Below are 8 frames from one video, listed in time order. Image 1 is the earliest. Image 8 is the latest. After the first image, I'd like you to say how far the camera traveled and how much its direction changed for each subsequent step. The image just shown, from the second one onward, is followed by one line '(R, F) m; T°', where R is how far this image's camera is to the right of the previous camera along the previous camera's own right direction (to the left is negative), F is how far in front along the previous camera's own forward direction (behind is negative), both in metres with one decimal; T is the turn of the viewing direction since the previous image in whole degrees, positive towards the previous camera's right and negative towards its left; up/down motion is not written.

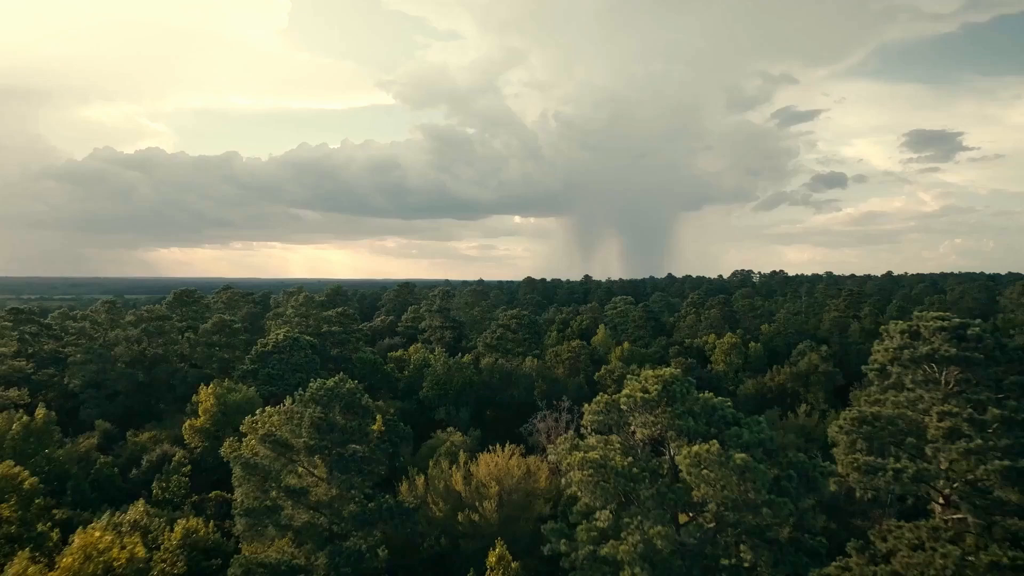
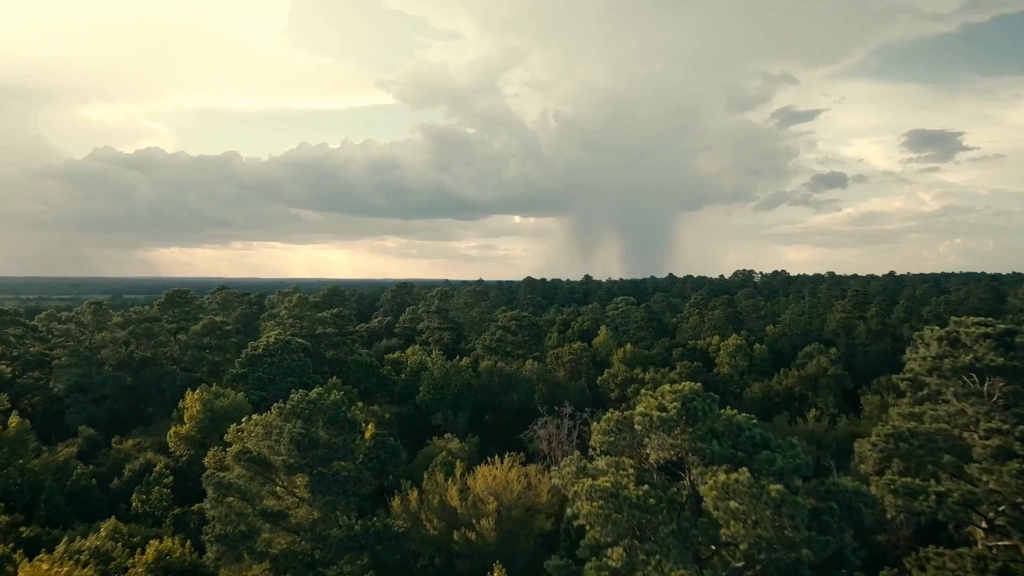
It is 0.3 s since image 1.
(0.0, +1.8) m; 0°
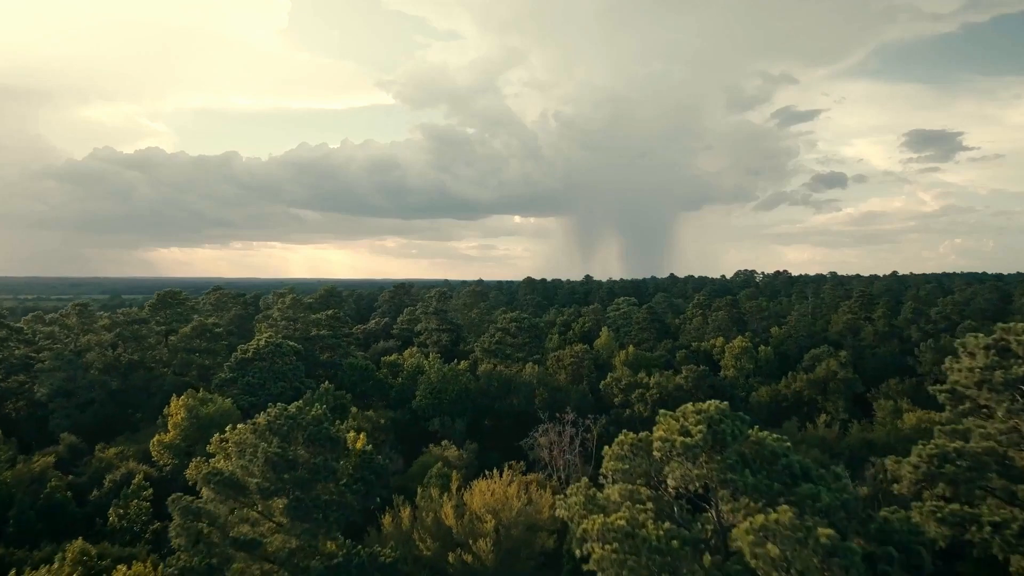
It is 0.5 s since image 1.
(0.0, +1.8) m; 0°
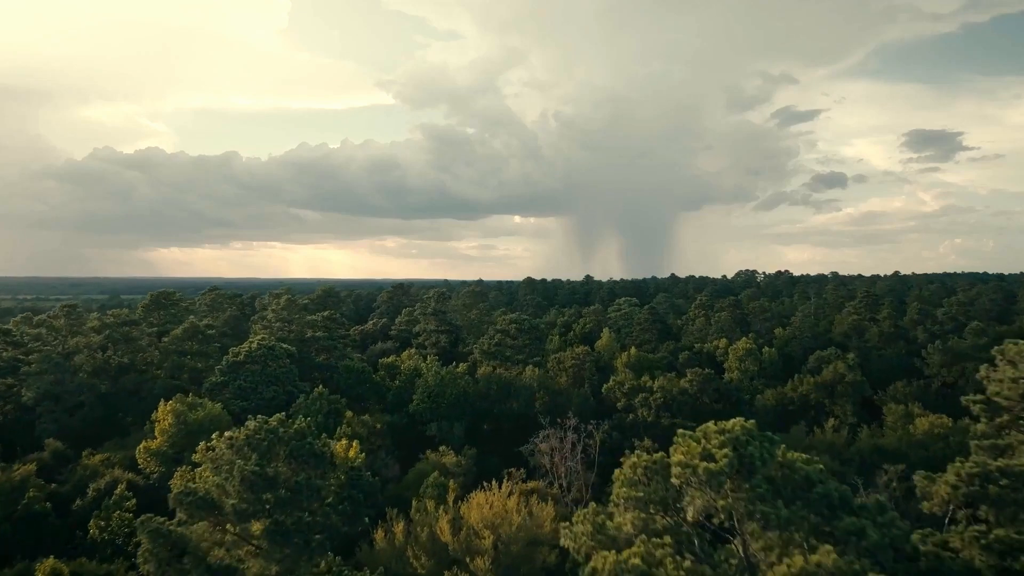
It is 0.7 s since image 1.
(0.0, +1.4) m; 0°
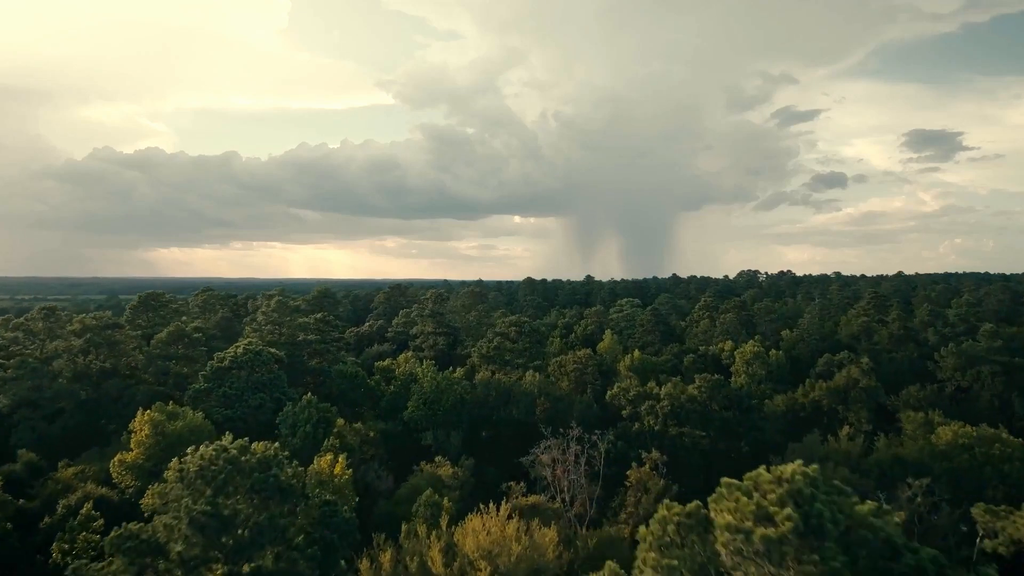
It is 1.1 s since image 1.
(0.0, +2.3) m; 0°
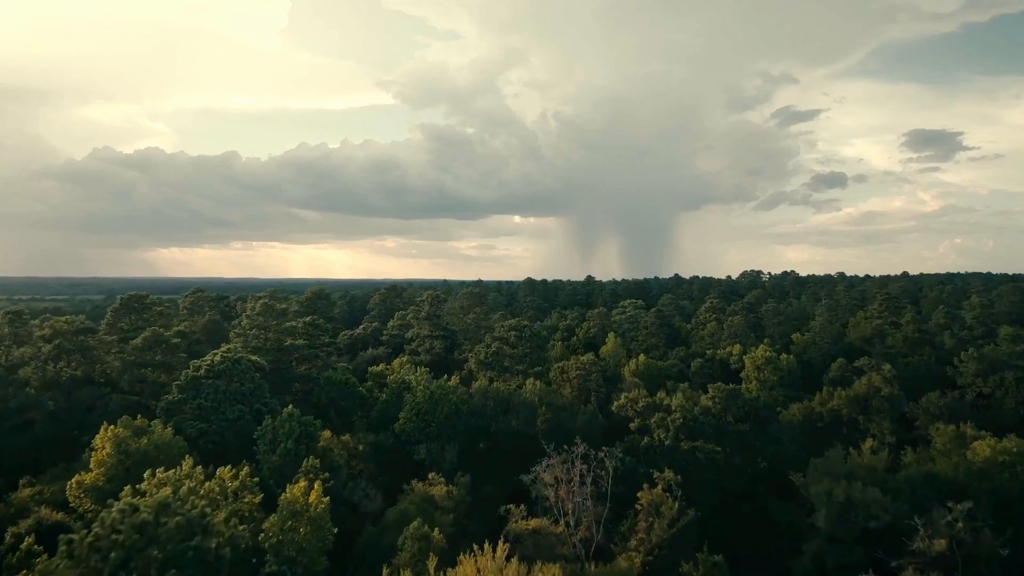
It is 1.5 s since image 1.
(+0.1, +3.2) m; 0°
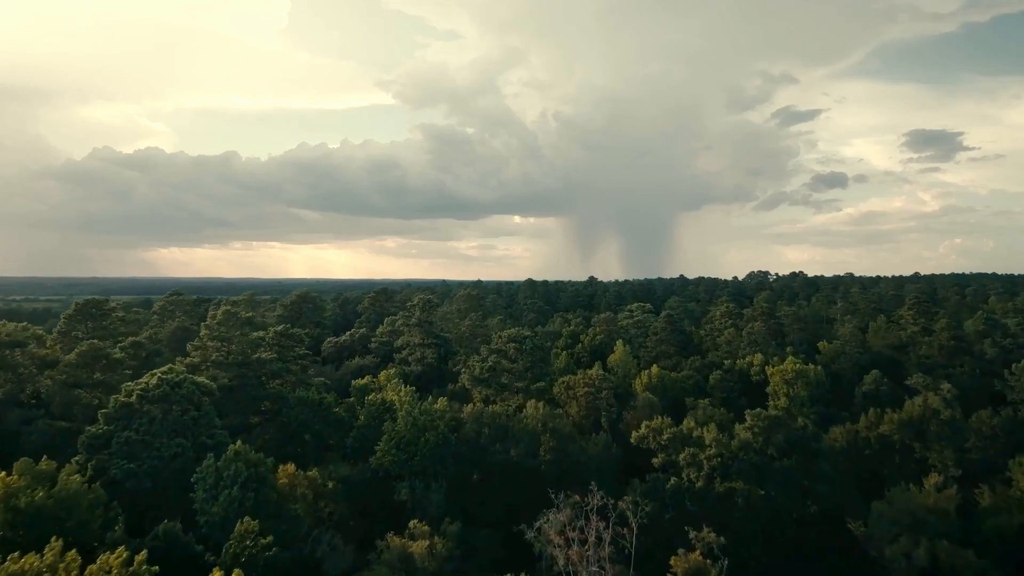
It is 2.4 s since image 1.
(+0.1, +7.0) m; 0°
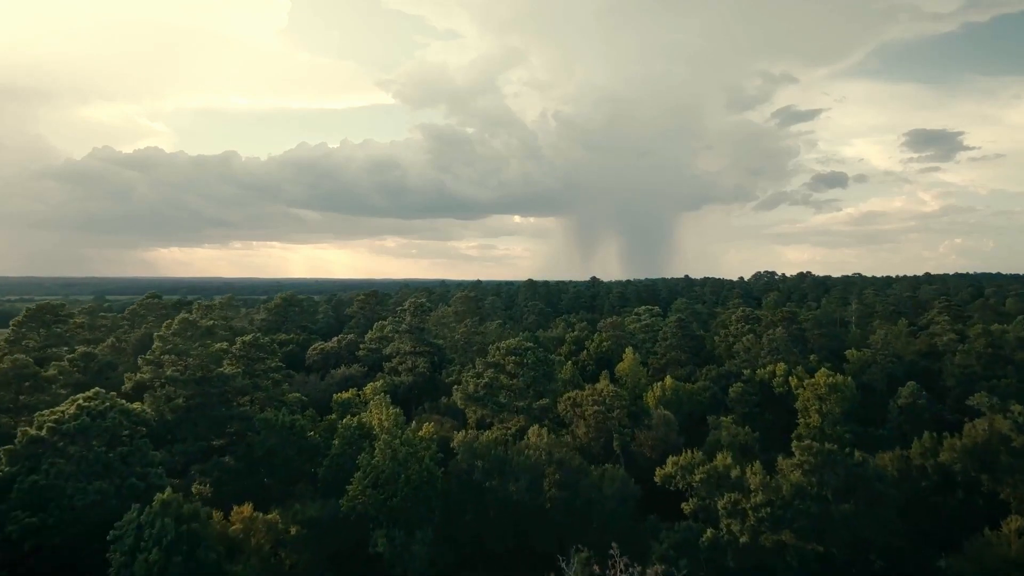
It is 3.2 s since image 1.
(+0.1, +6.2) m; 0°
